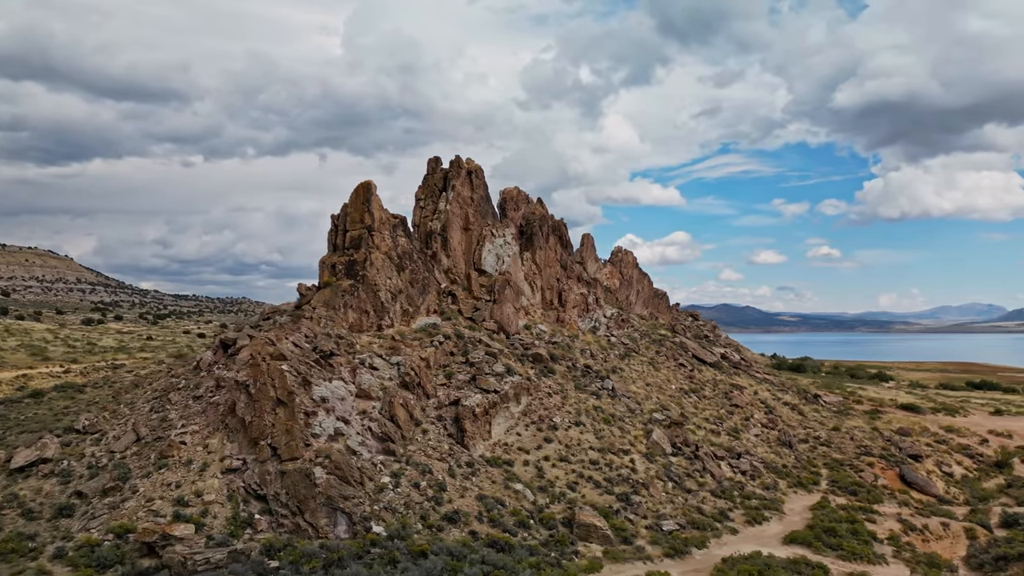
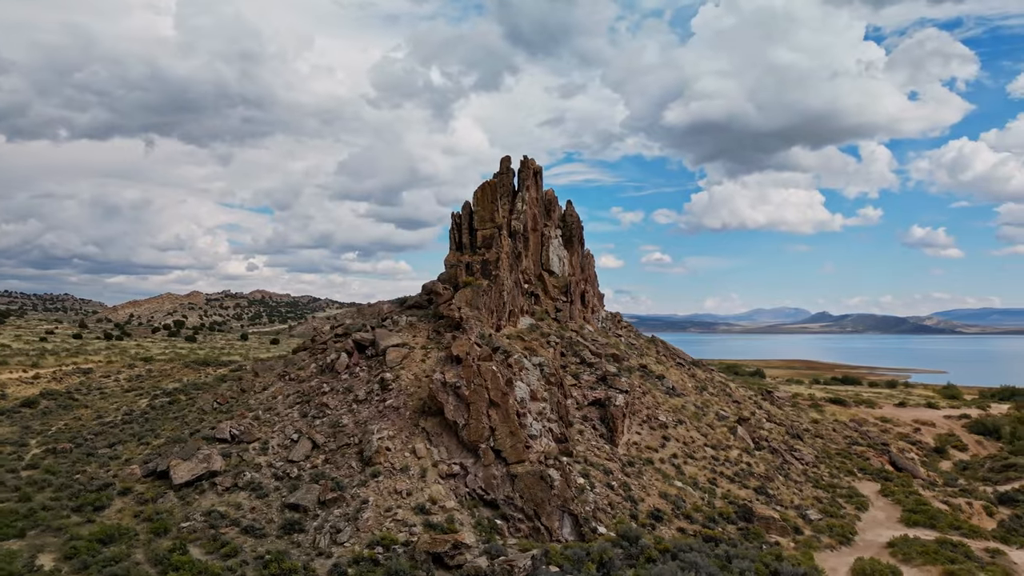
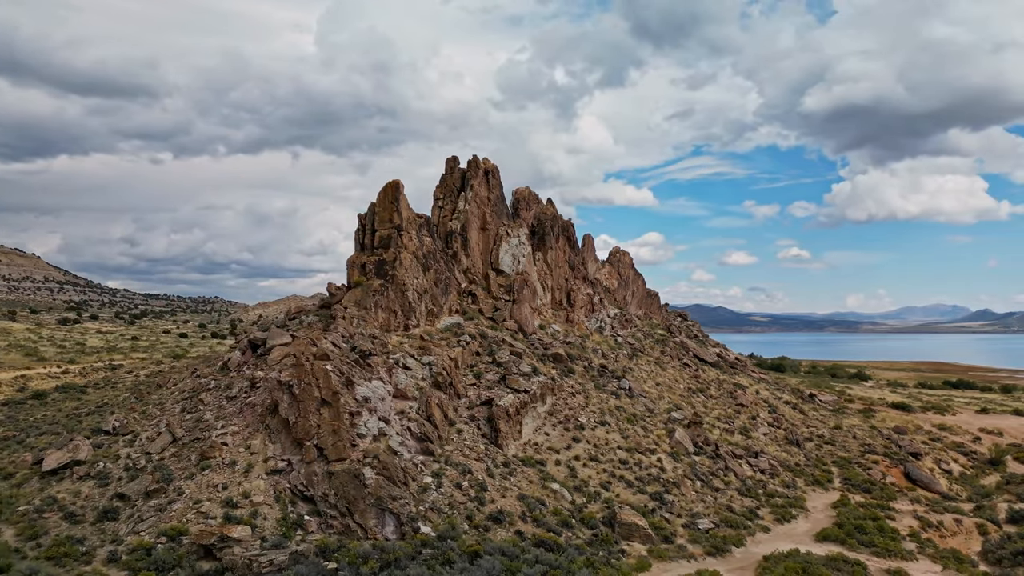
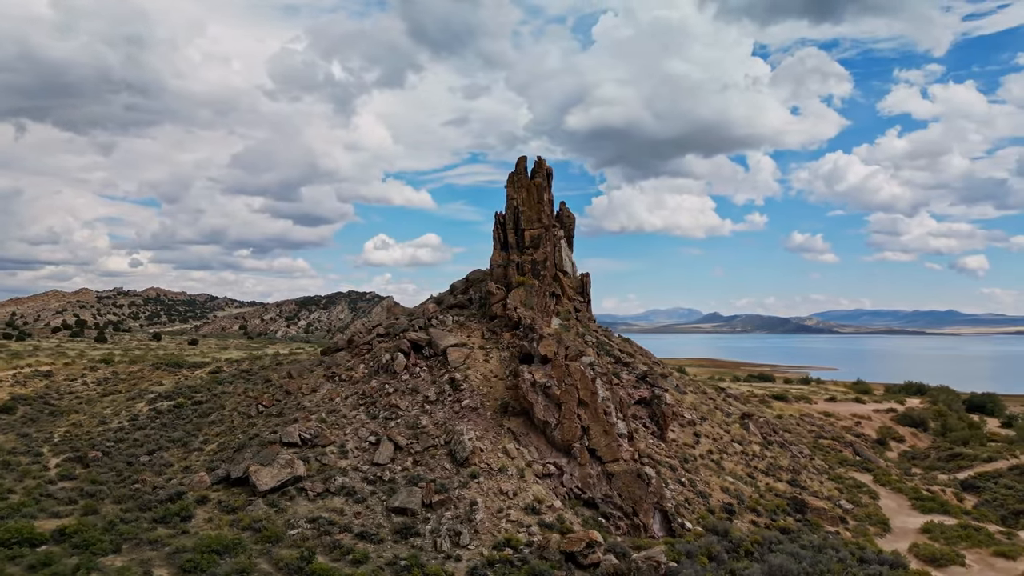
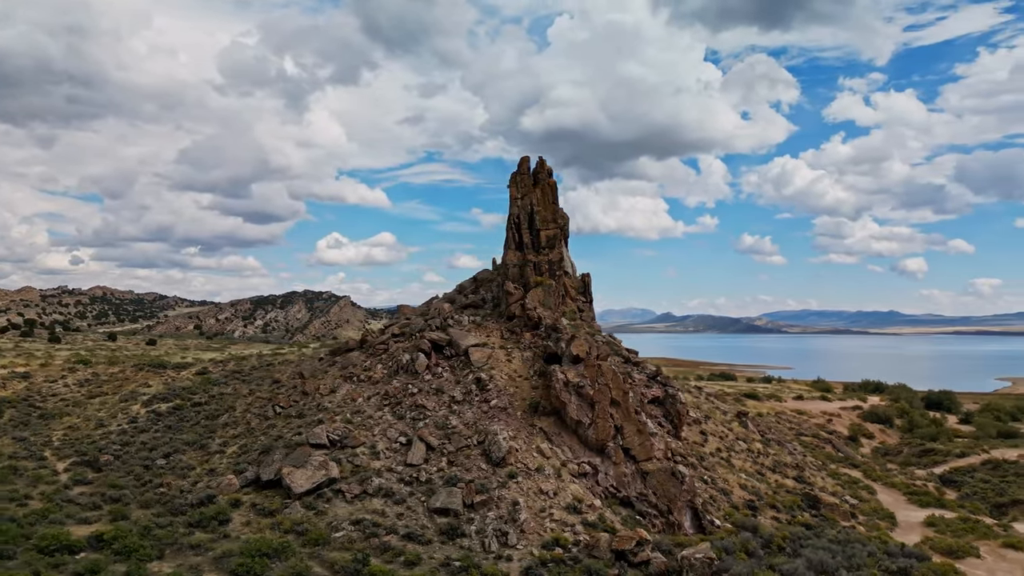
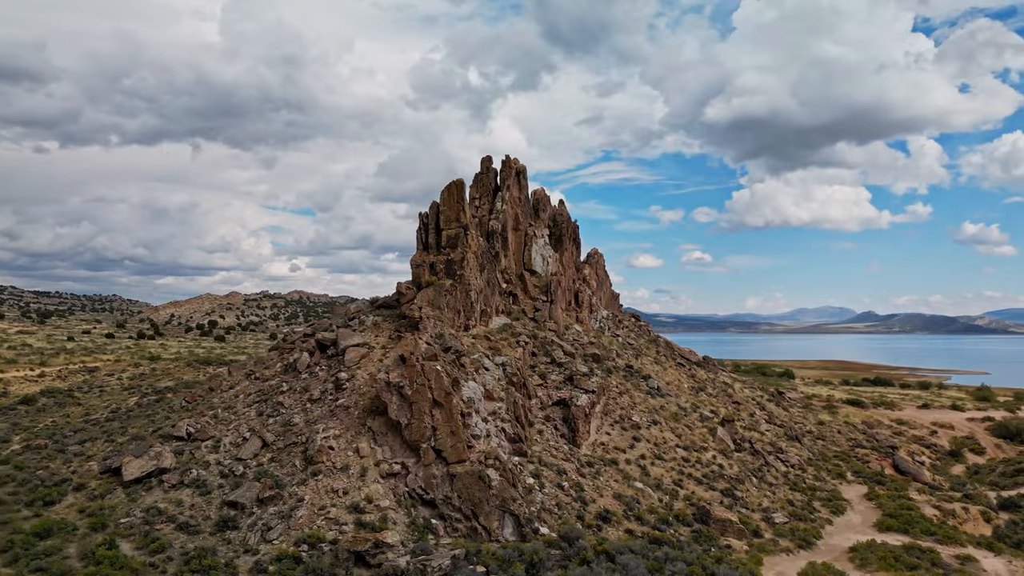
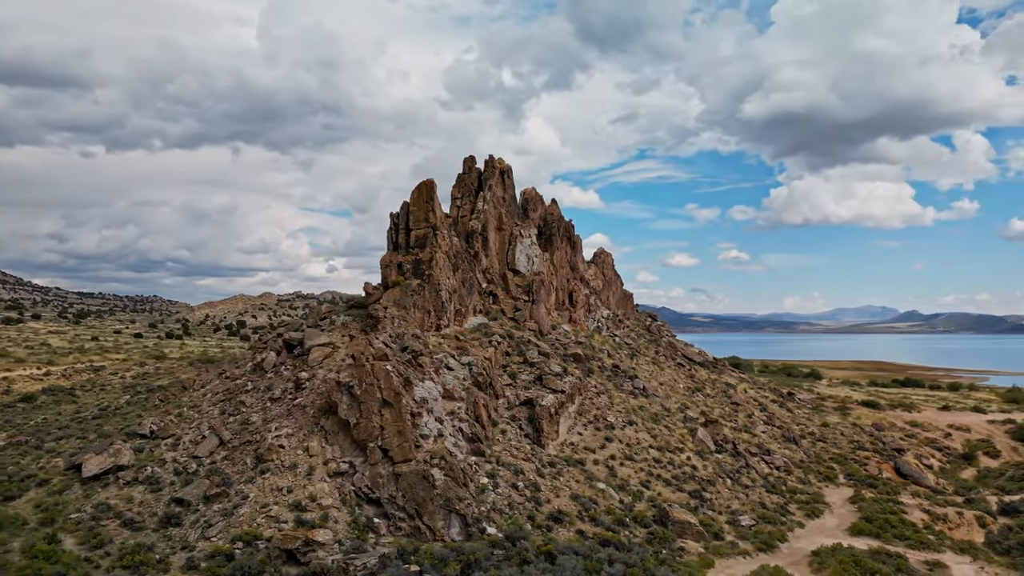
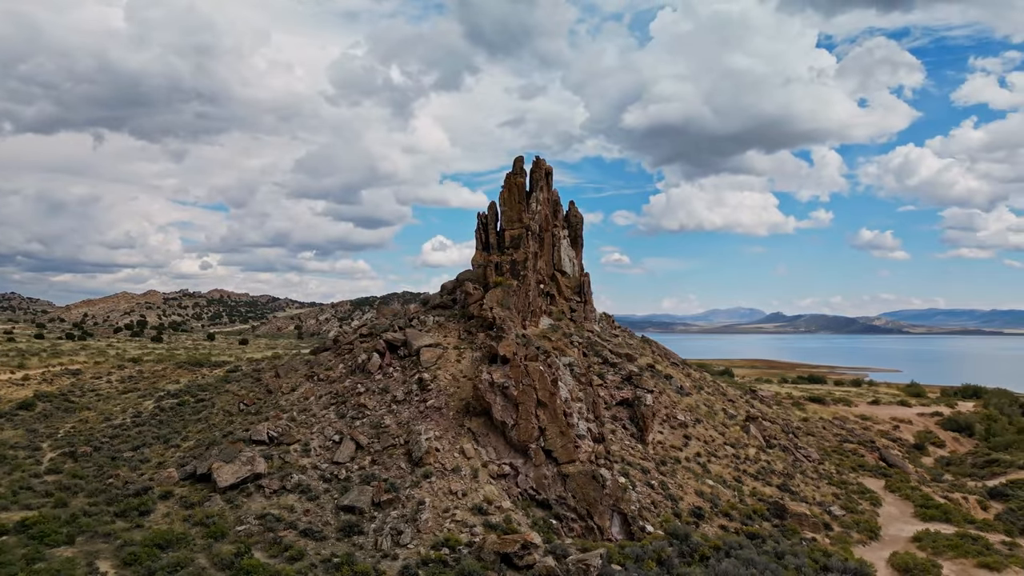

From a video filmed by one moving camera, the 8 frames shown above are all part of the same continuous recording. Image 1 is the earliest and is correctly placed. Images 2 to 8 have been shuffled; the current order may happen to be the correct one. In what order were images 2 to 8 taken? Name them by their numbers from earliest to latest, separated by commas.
3, 7, 6, 2, 8, 4, 5
